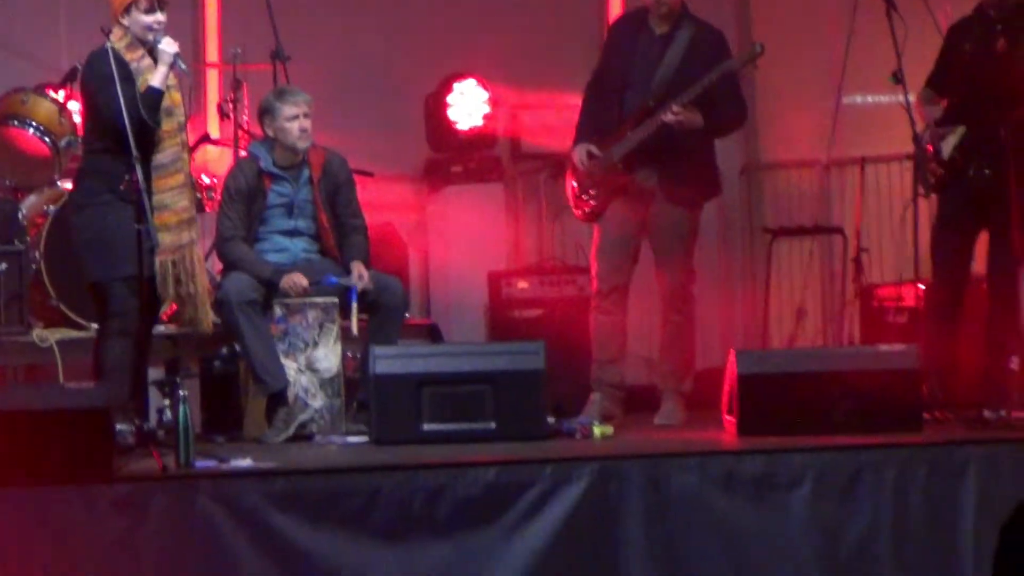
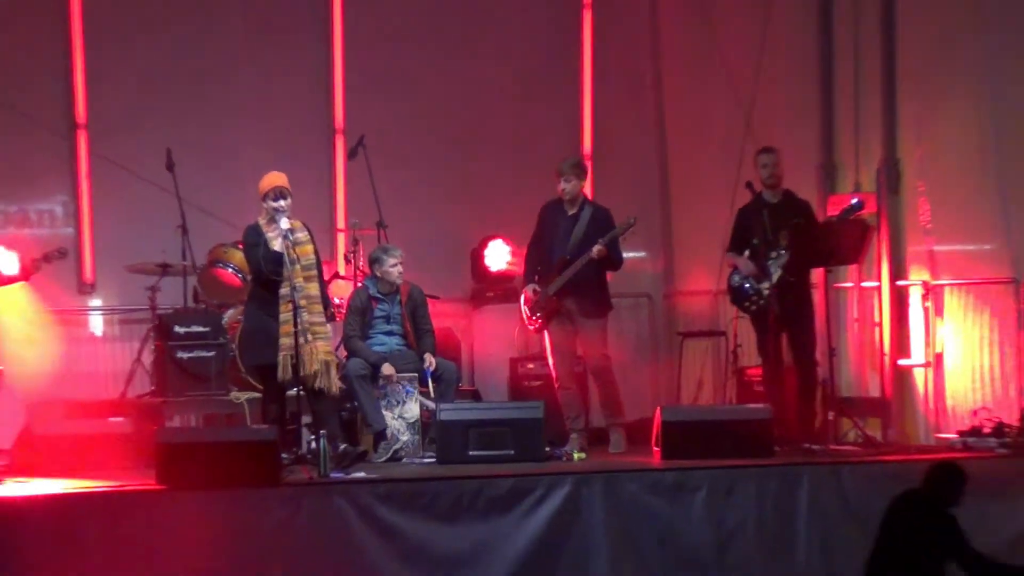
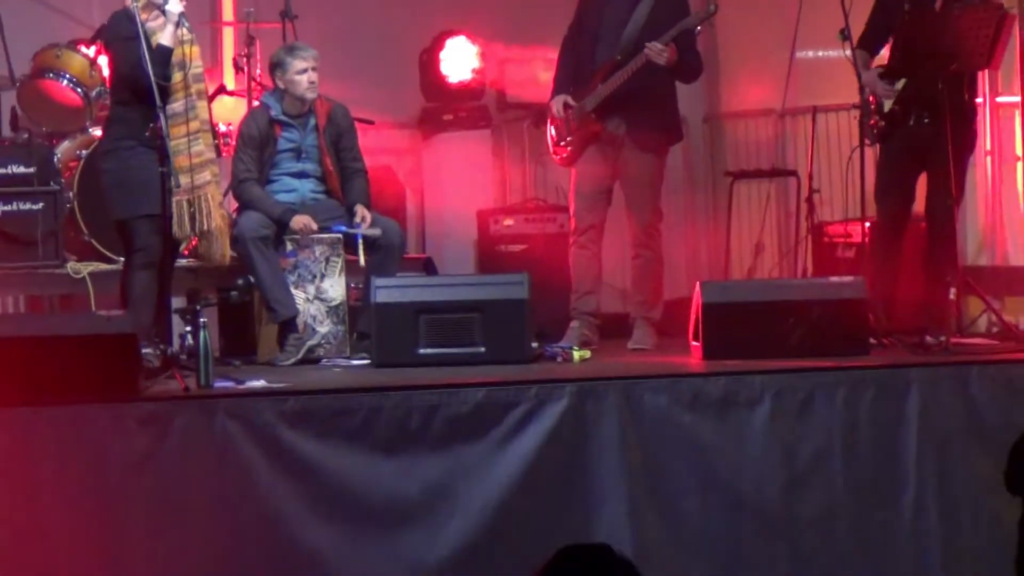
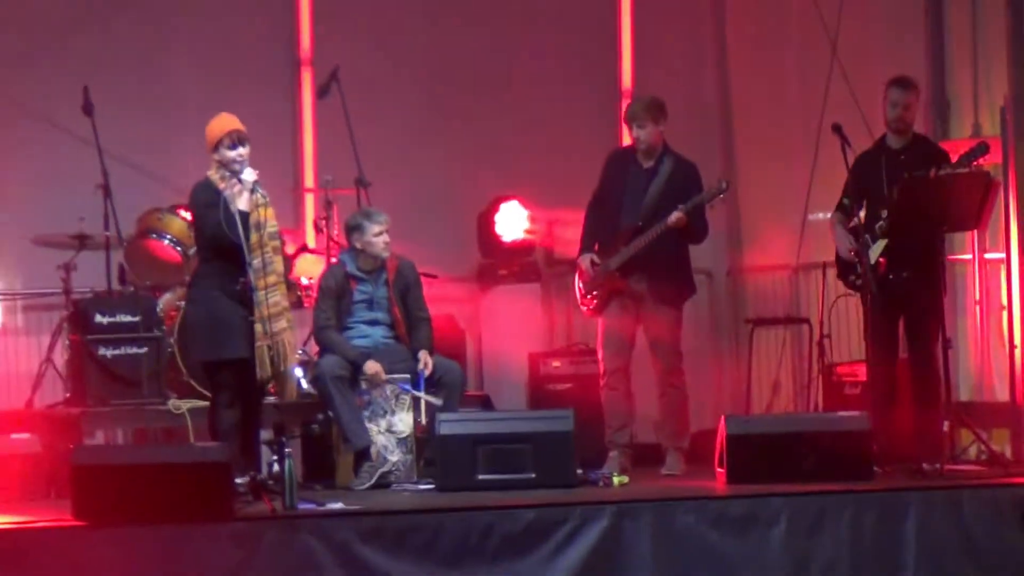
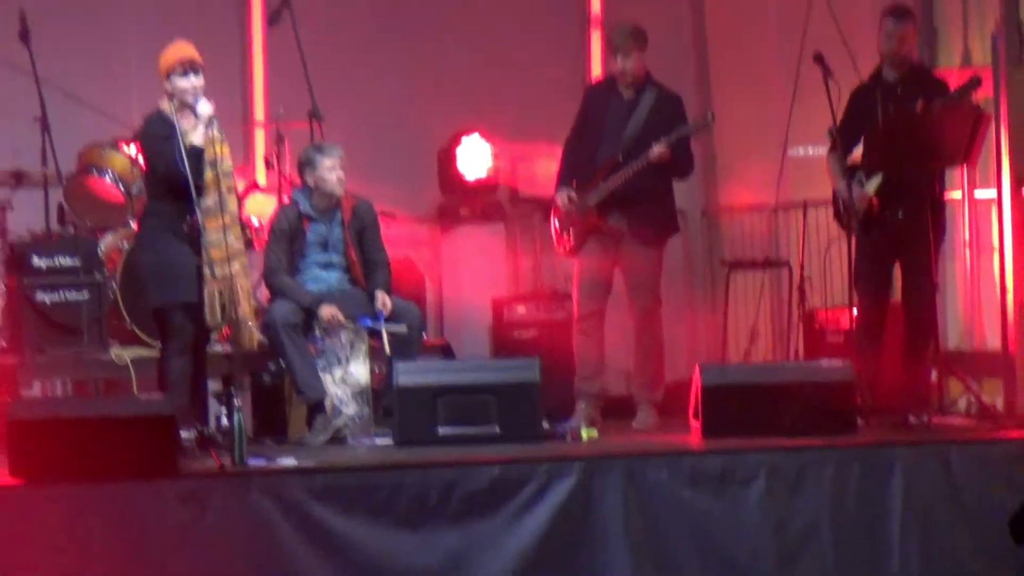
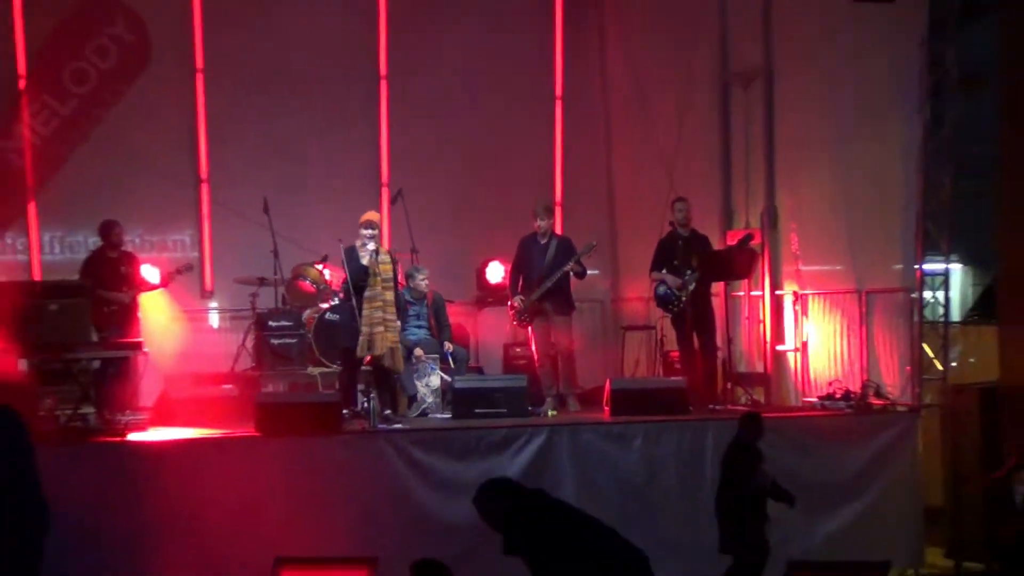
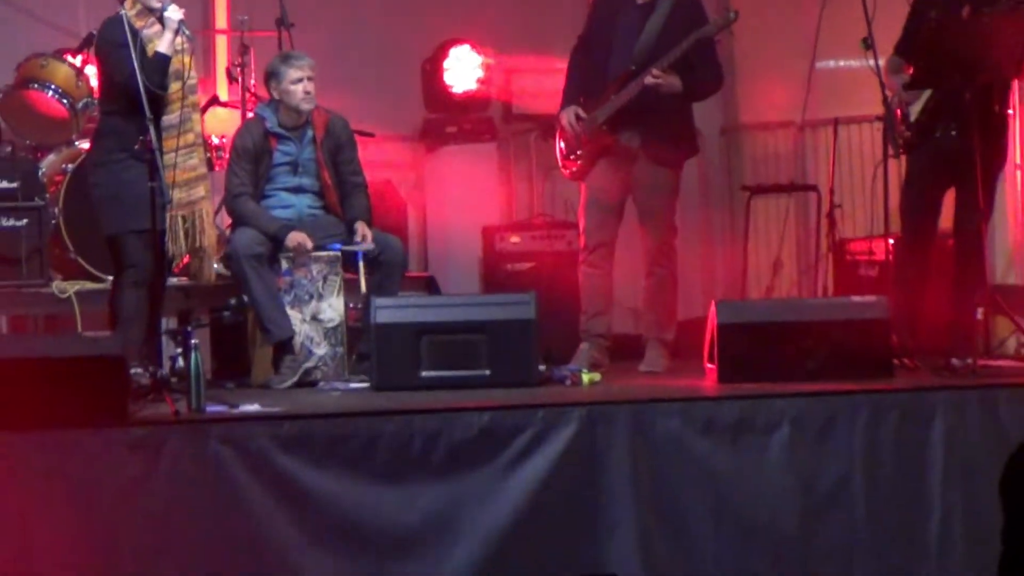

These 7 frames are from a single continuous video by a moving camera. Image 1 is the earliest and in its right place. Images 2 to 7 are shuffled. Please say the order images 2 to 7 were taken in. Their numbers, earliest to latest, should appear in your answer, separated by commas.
7, 3, 5, 4, 2, 6
